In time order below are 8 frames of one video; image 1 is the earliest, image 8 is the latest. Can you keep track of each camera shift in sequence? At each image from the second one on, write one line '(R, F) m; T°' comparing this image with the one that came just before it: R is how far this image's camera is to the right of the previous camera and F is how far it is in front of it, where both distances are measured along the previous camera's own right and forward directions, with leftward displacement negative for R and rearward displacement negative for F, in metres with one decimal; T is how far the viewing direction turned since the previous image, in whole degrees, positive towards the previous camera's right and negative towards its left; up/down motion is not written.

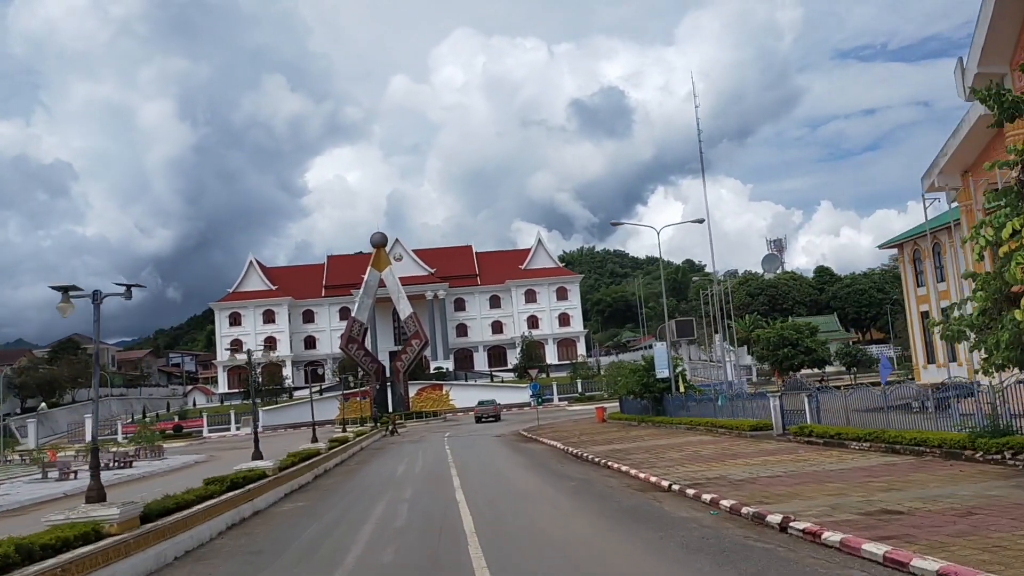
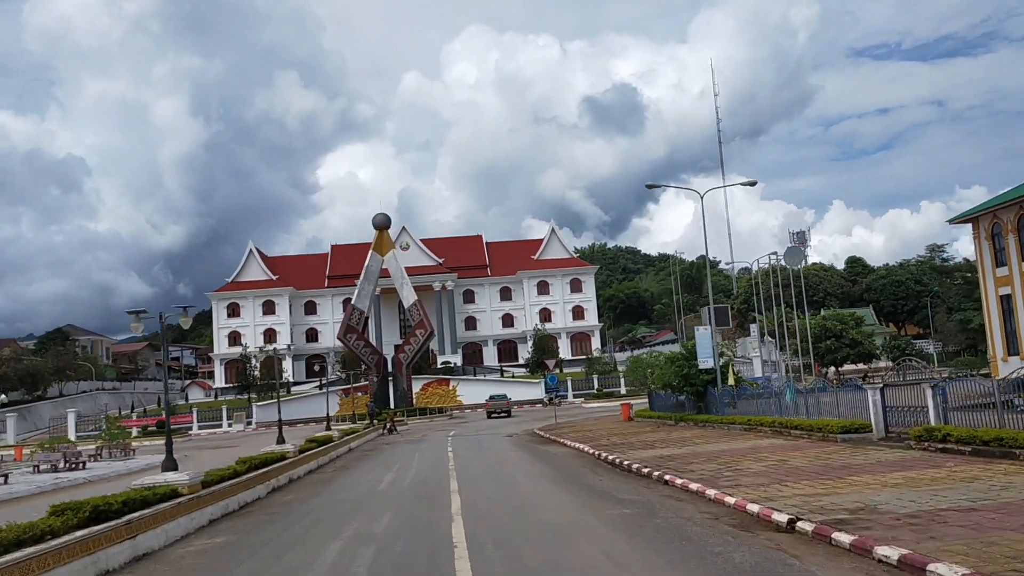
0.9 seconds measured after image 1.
(-0.2, +4.4) m; -1°
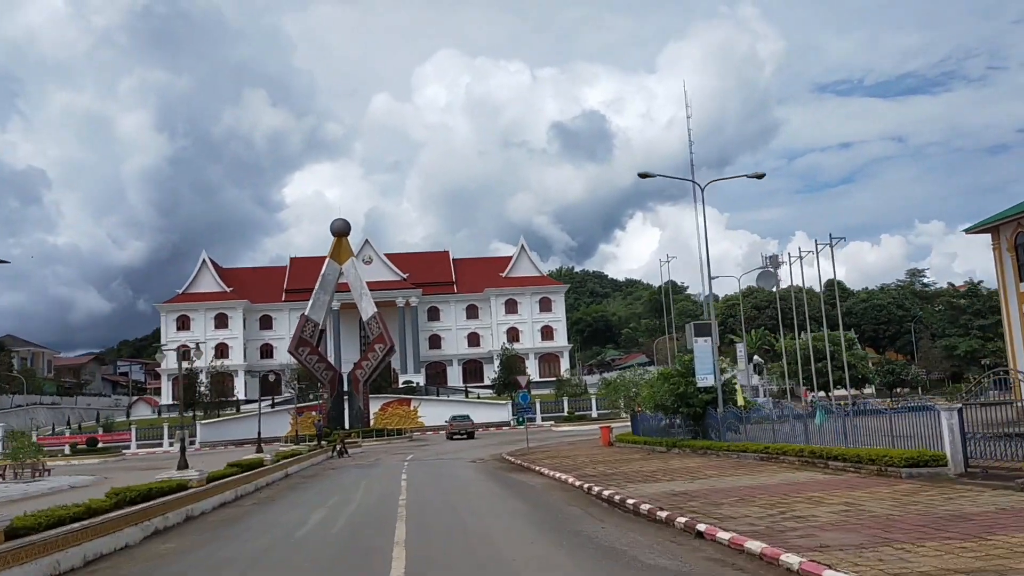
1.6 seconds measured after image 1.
(-0.1, +3.5) m; +2°
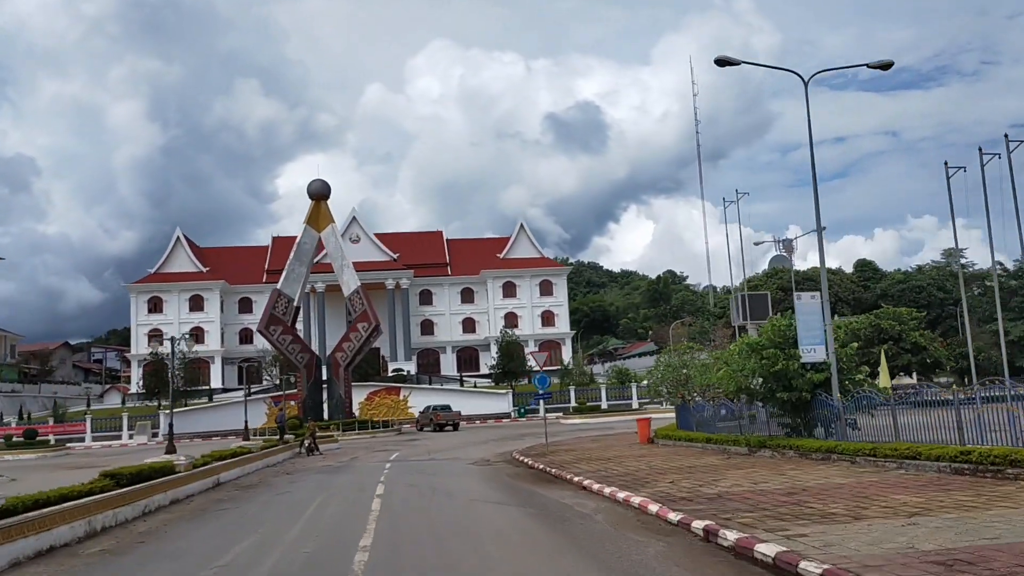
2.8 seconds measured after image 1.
(-0.5, +6.2) m; 0°
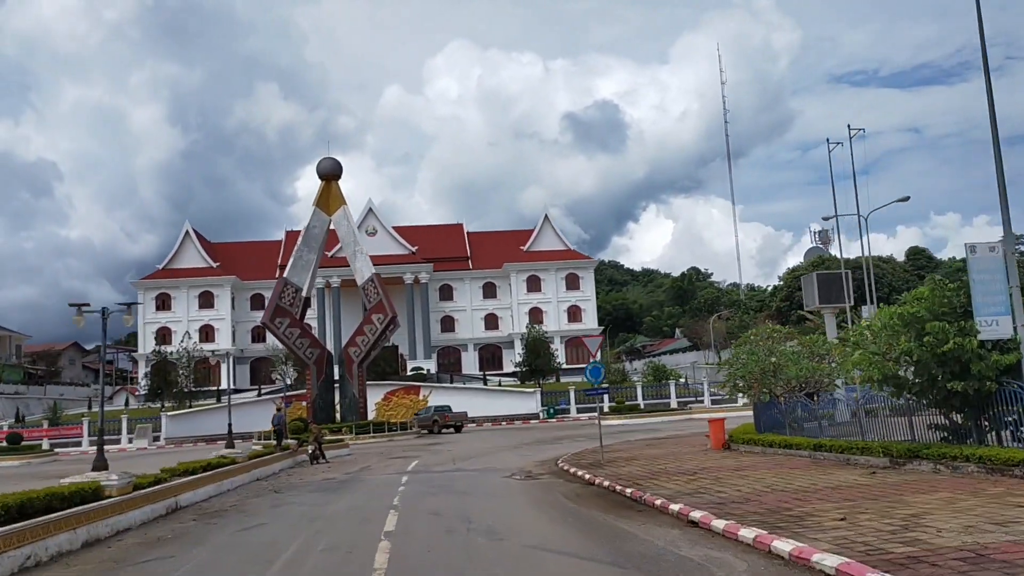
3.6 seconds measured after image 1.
(-0.5, +4.0) m; -1°
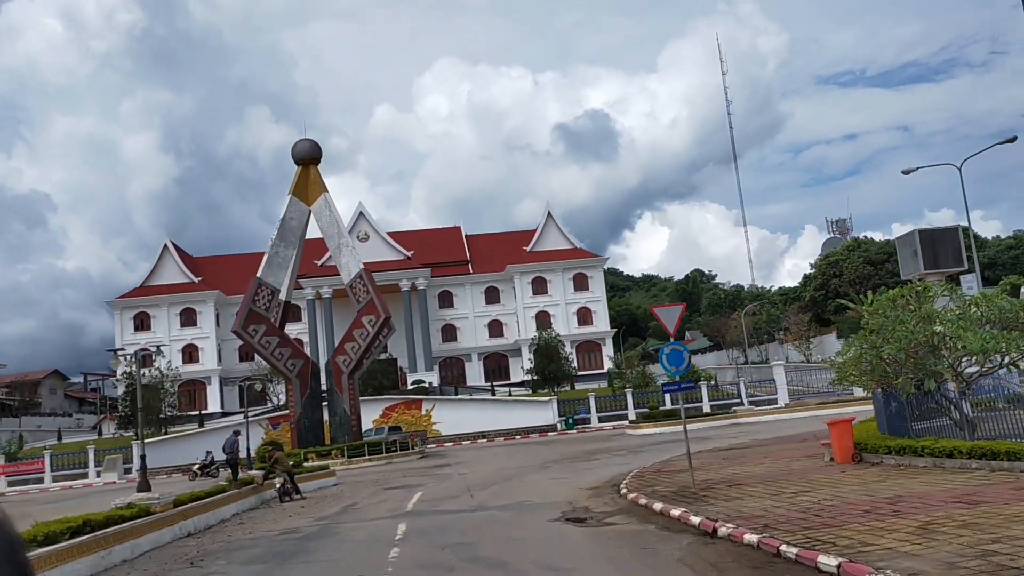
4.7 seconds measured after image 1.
(-0.5, +5.3) m; 0°
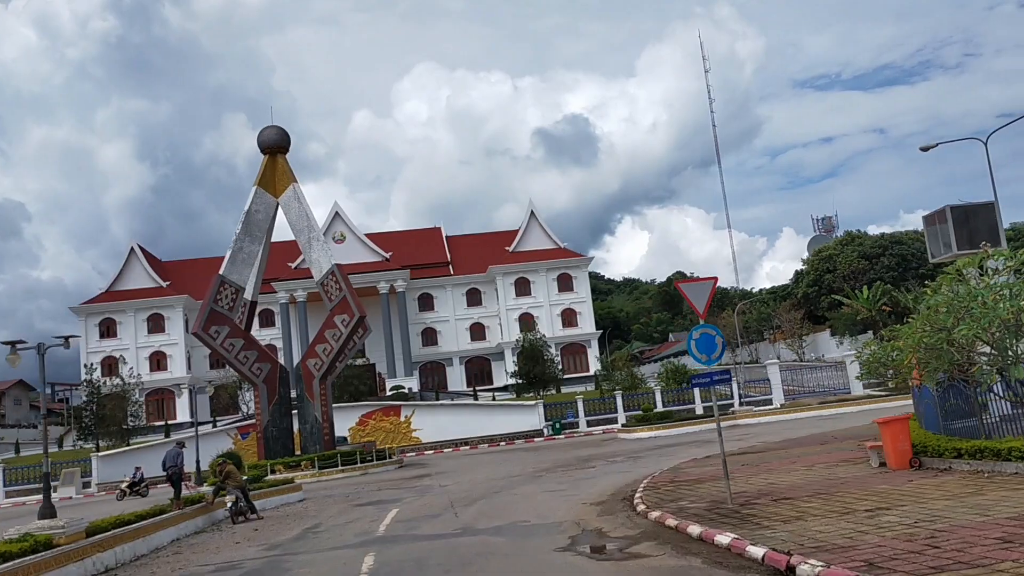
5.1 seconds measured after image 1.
(-0.1, +2.2) m; +1°
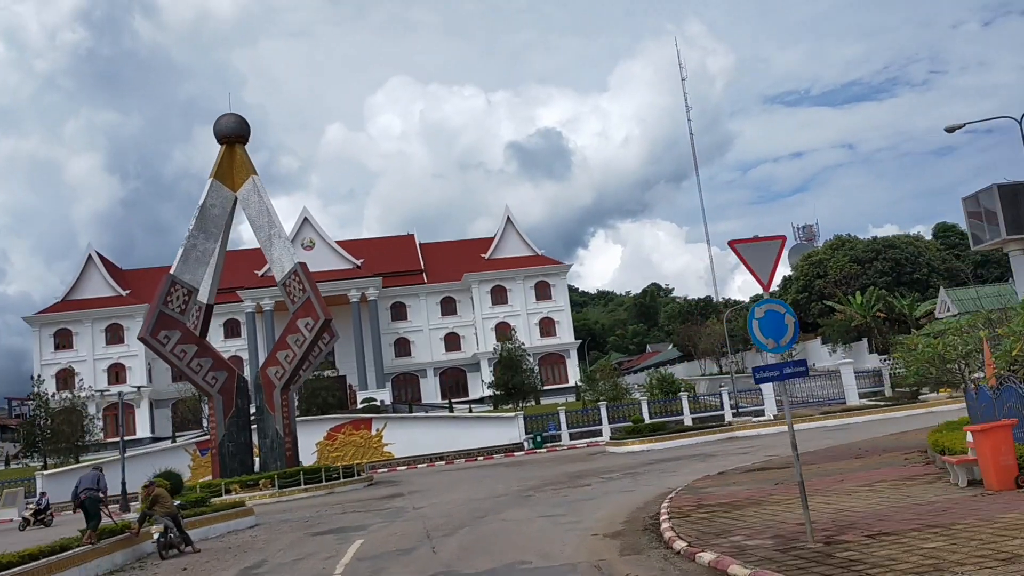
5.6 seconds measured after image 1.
(-0.2, +2.4) m; +2°
